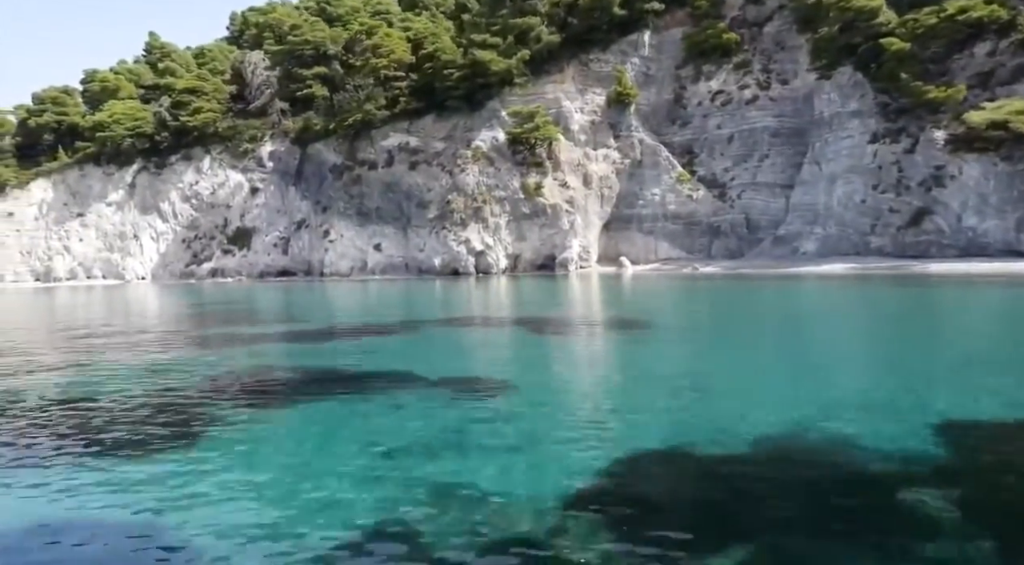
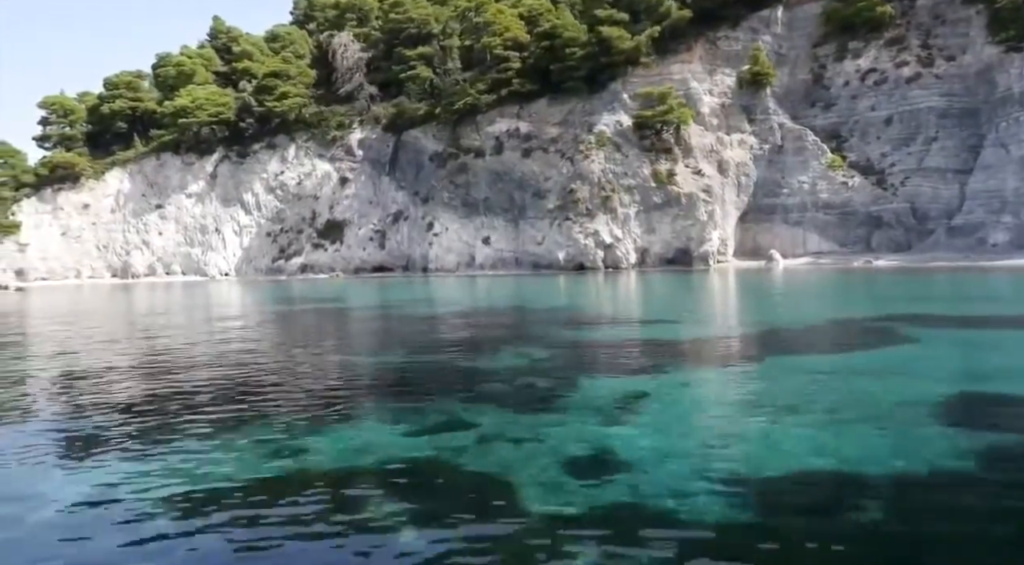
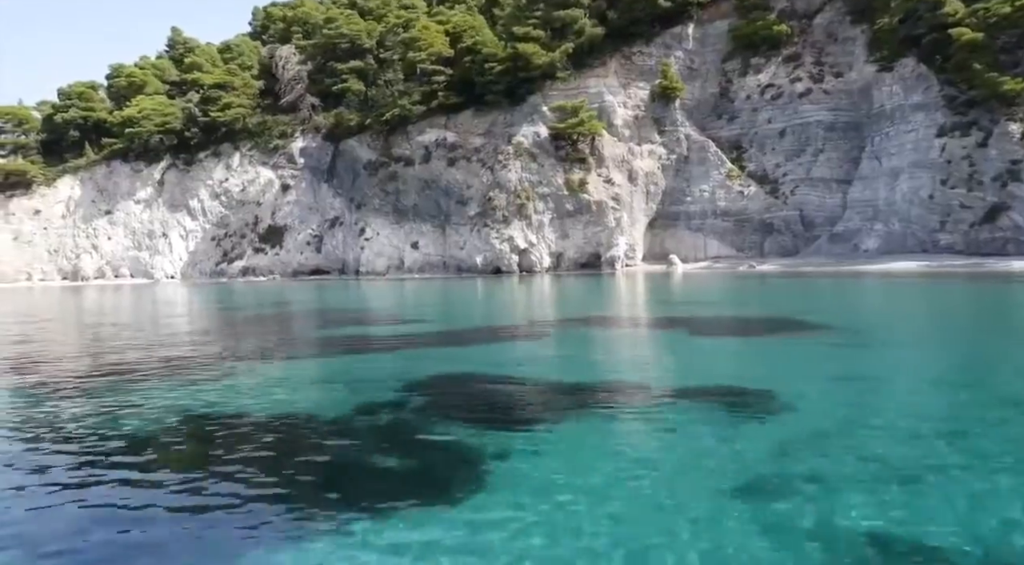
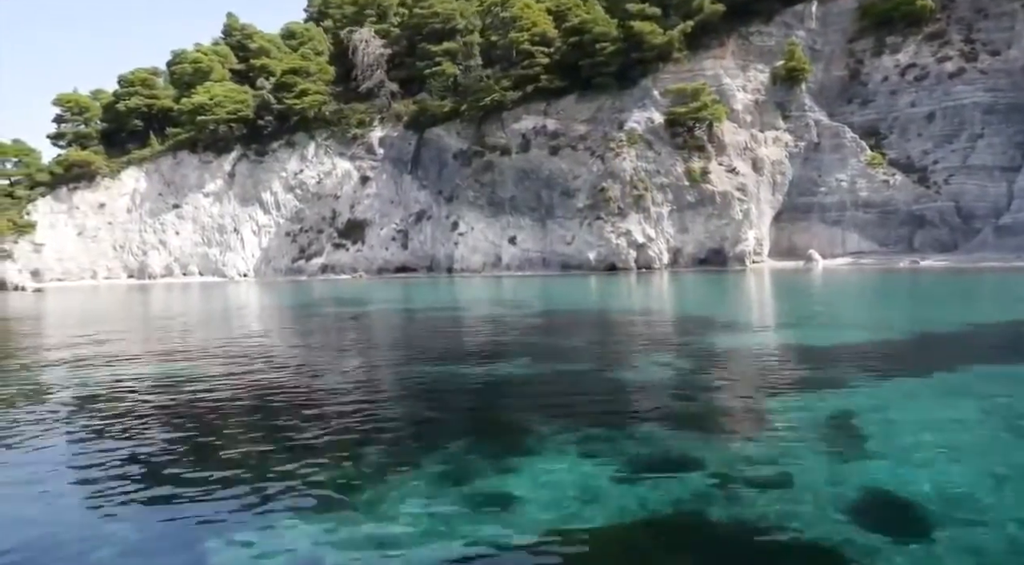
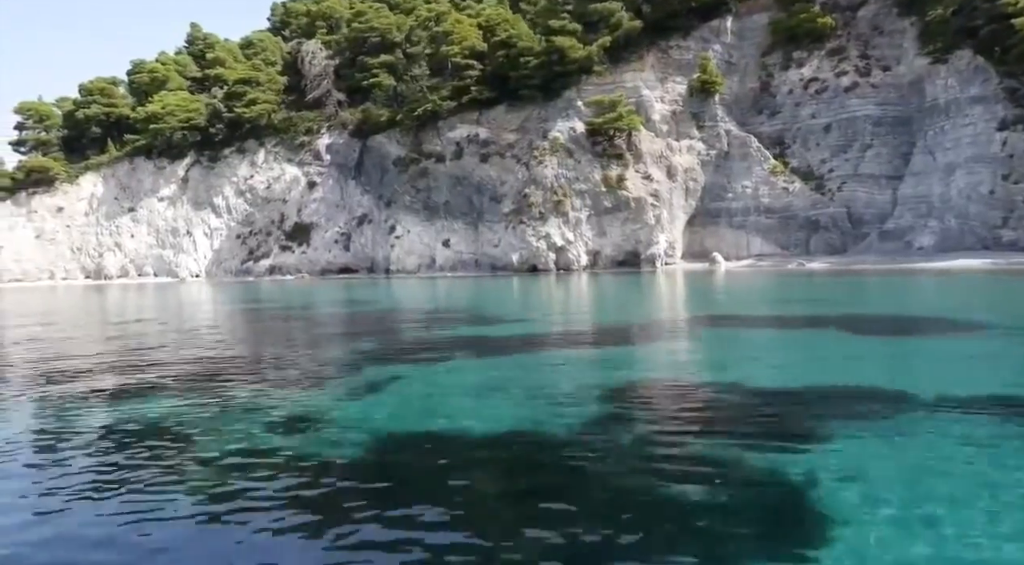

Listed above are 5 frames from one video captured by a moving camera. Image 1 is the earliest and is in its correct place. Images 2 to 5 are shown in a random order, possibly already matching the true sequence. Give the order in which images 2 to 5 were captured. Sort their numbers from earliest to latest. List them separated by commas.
3, 5, 2, 4
